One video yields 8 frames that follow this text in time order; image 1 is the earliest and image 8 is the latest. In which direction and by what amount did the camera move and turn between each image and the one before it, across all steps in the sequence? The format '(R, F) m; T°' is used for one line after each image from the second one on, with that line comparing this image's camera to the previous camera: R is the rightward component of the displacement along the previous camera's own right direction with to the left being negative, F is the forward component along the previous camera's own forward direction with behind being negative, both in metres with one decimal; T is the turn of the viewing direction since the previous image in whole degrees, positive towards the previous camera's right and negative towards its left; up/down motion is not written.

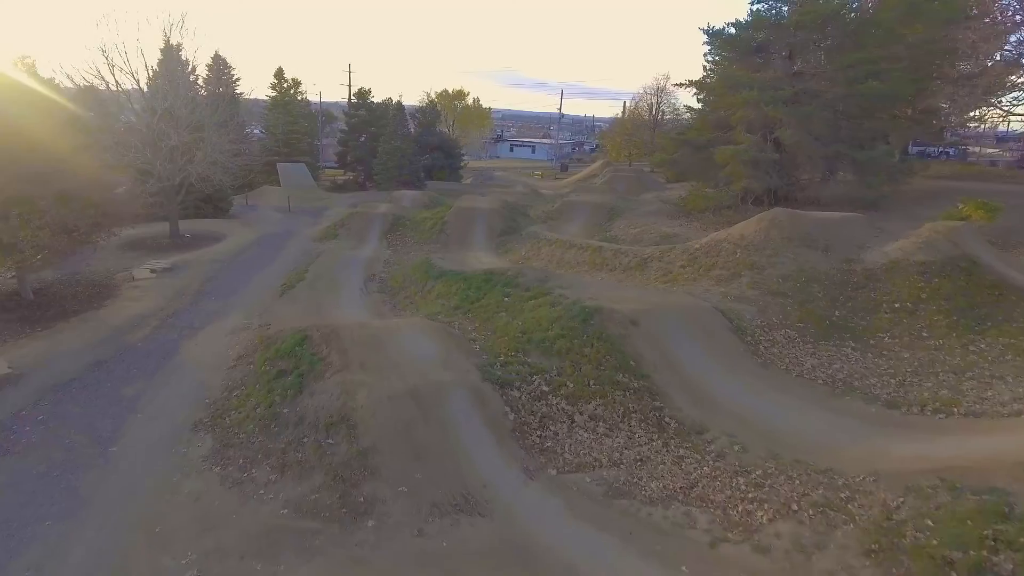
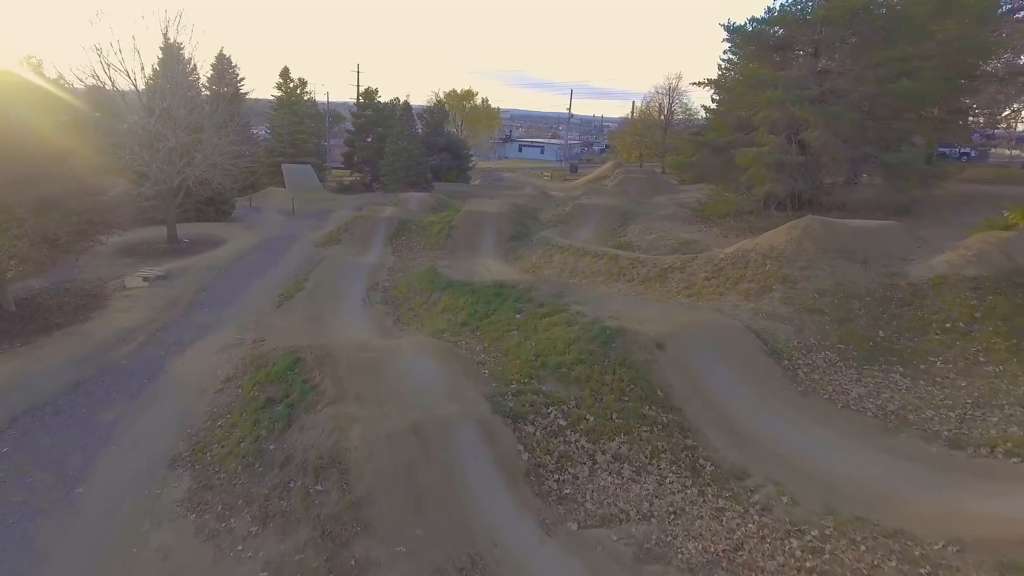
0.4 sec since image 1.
(-0.1, +1.2) m; -1°
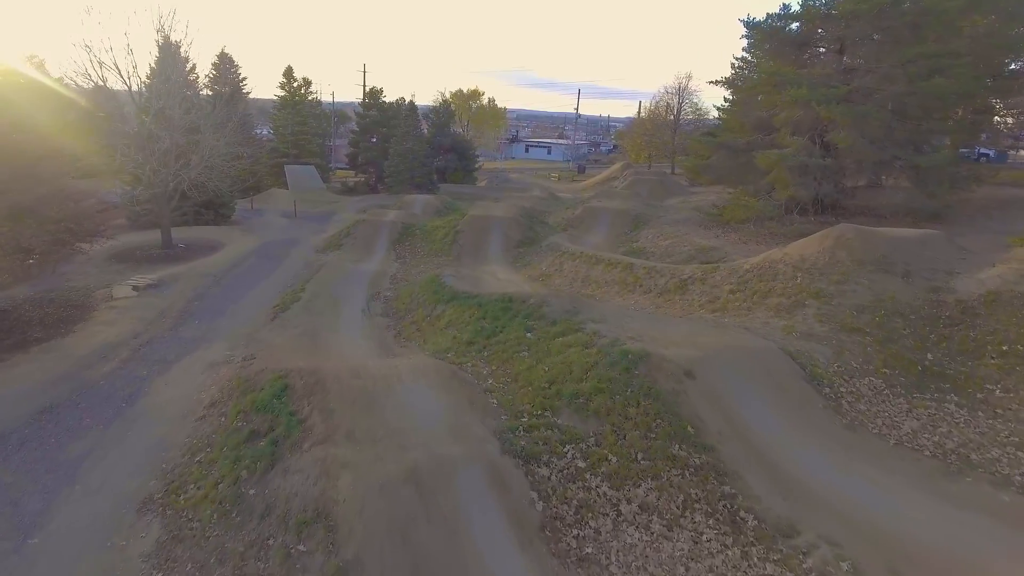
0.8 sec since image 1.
(-0.1, +1.2) m; -1°
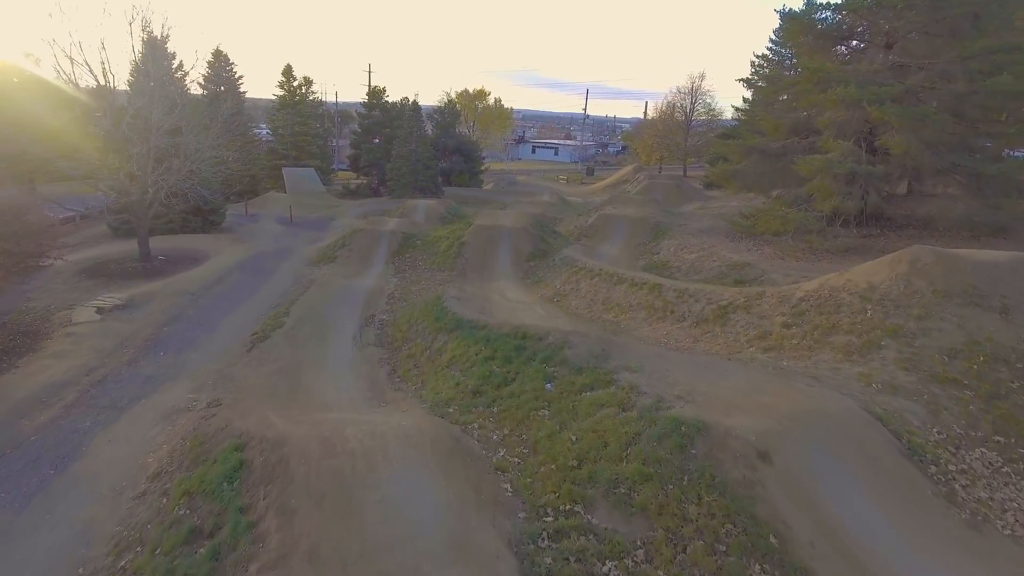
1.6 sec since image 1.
(-0.2, +2.4) m; 0°
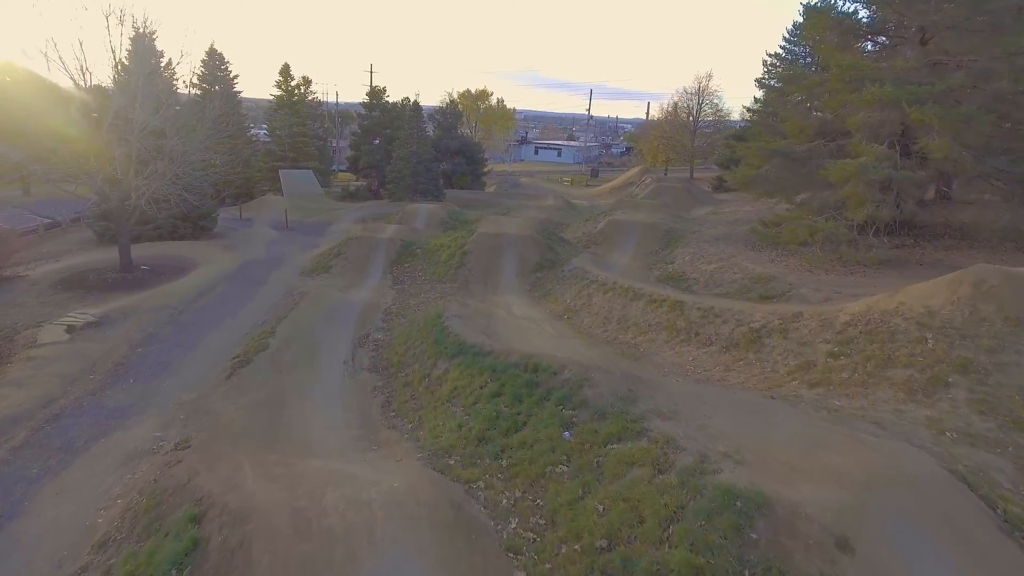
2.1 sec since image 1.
(-0.1, +1.5) m; 0°
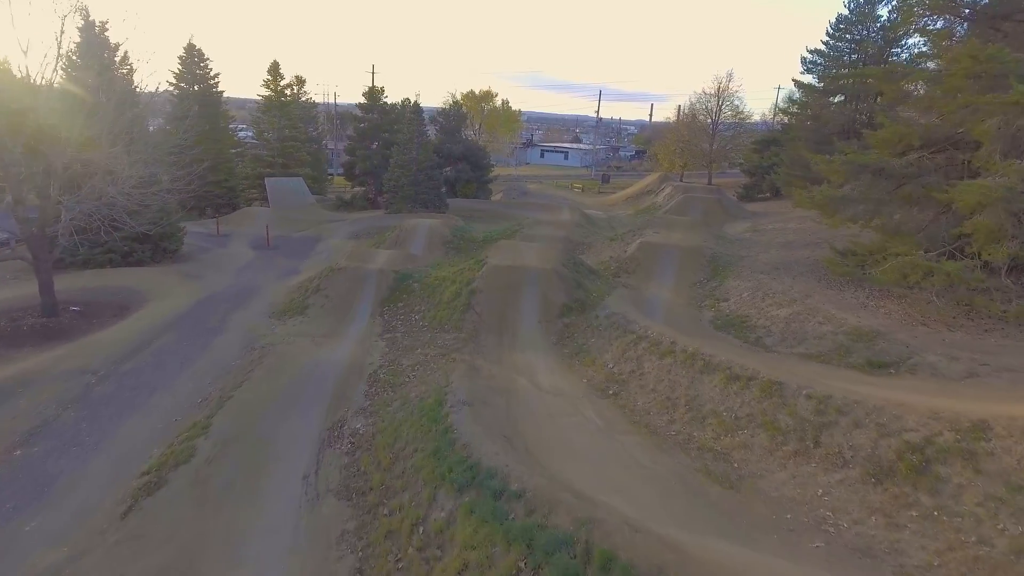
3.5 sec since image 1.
(-0.5, +4.6) m; 0°
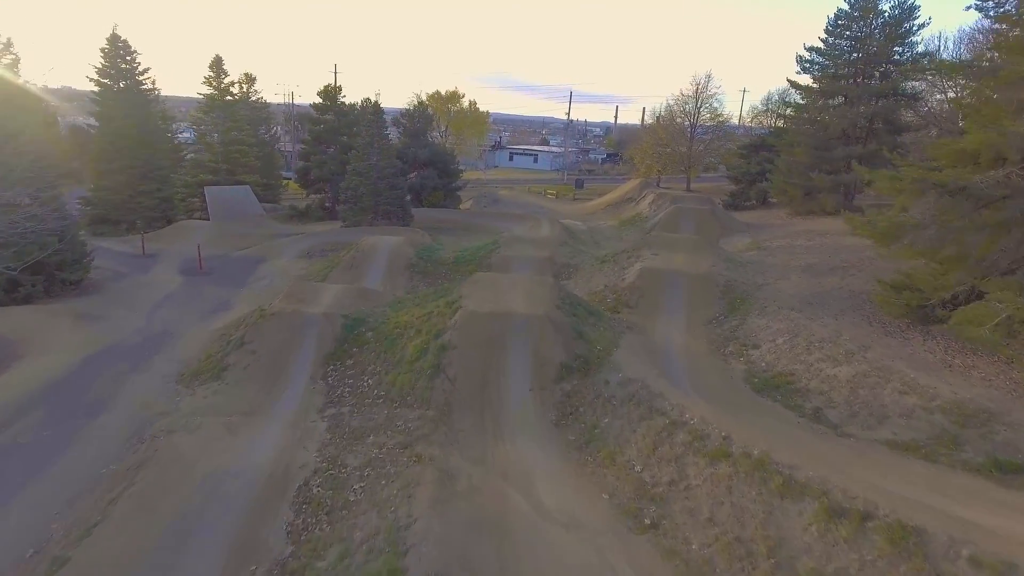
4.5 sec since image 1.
(-0.3, +4.2) m; +3°
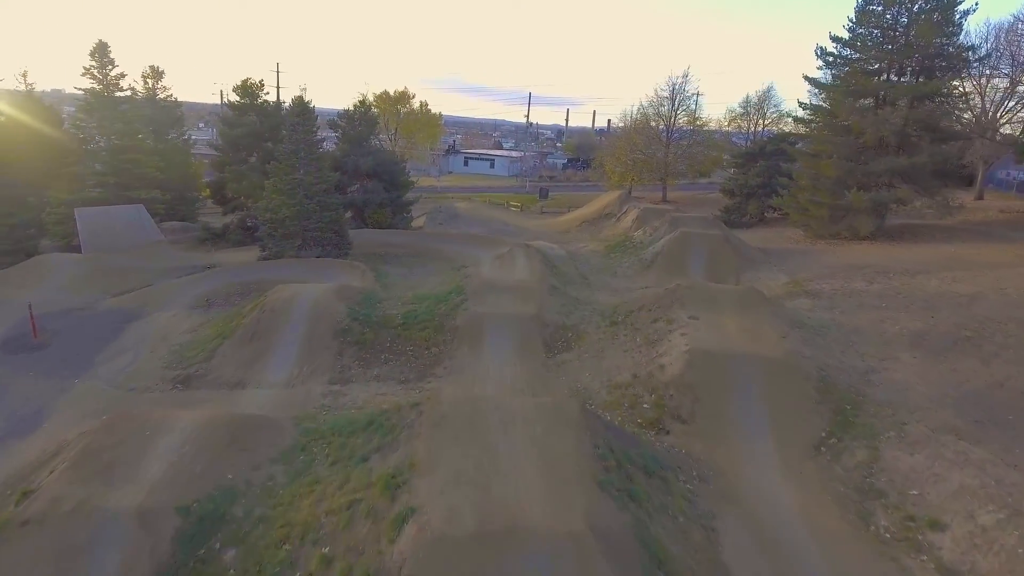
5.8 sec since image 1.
(-0.6, +7.8) m; +4°
